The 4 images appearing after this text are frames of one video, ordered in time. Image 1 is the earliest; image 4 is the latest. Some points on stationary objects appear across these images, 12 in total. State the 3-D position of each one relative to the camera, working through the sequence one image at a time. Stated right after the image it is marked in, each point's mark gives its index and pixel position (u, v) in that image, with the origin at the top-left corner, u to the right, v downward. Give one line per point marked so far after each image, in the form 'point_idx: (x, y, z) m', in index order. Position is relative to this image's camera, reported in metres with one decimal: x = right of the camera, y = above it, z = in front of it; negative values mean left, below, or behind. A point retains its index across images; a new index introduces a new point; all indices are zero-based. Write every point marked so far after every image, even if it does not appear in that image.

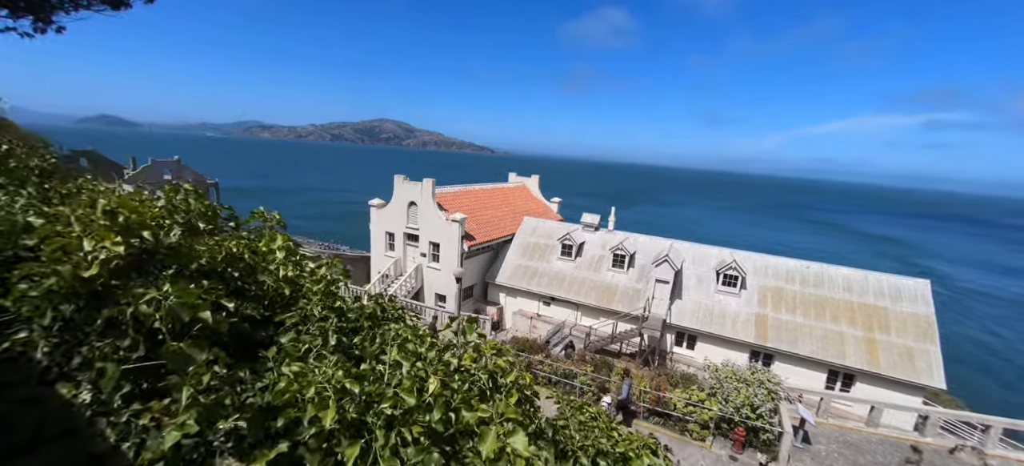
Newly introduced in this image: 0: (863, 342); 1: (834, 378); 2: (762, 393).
0: (+16.3, -5.0, +19.8) m
1: (+15.0, -6.8, +19.9) m
2: (+6.7, -4.3, +11.5) m
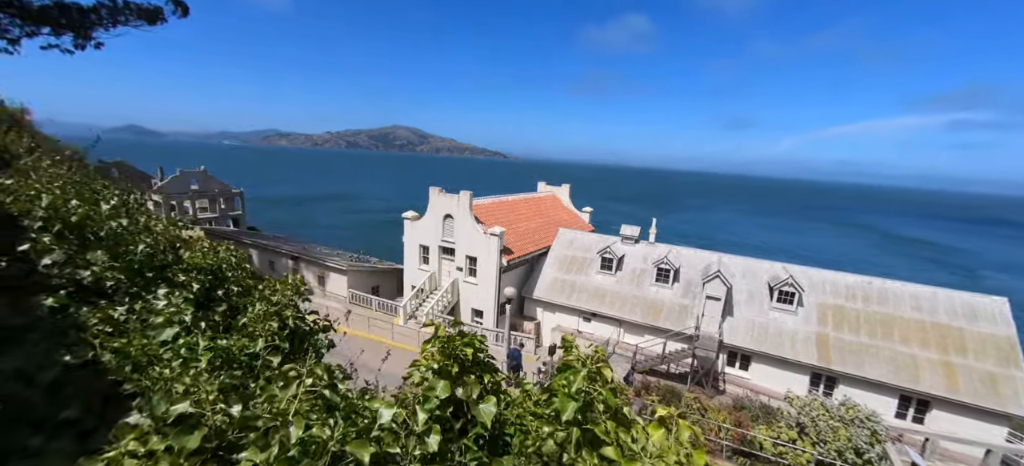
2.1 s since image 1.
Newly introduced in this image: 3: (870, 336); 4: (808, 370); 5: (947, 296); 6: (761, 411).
0: (+18.4, -5.7, +18.4) m
1: (+17.1, -7.4, +18.6) m
2: (+8.6, -4.9, +10.4) m
3: (+16.6, -4.8, +19.7) m
4: (+13.8, -6.4, +19.9) m
5: (+20.4, -2.9, +19.9) m
6: (+7.3, -5.2, +12.7) m
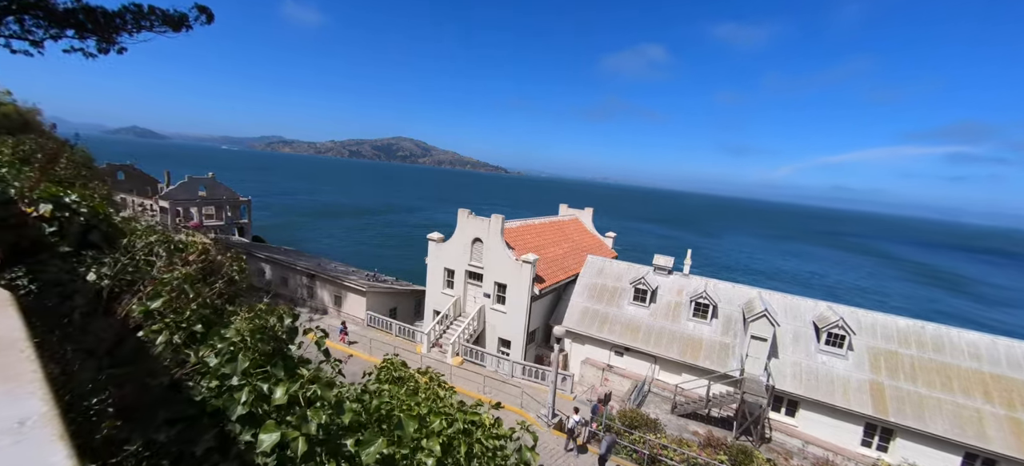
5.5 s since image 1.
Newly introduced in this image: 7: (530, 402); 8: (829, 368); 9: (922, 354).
0: (+20.0, -7.6, +17.2) m
1: (+18.7, -9.3, +17.3) m
2: (+10.2, -6.2, +9.3) m
3: (+18.2, -6.7, +18.6) m
4: (+15.3, -8.2, +18.7) m
5: (+22.0, -5.0, +18.9) m
6: (+8.9, -6.6, +11.5) m
7: (+0.8, -7.3, +18.5) m
8: (+14.8, -6.3, +19.9) m
9: (+18.8, -5.5, +19.5) m
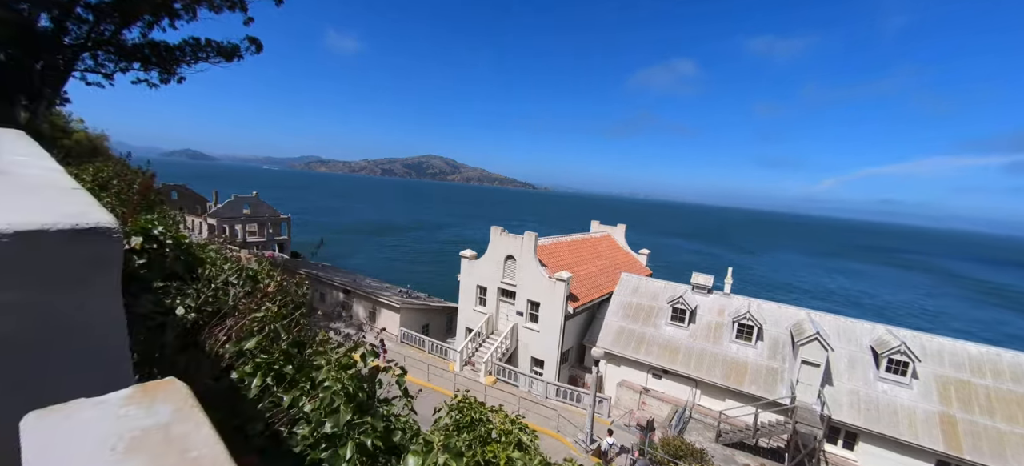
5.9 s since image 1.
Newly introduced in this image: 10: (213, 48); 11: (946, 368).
0: (+21.3, -8.3, +15.3) m
1: (+20.0, -10.0, +15.4) m
2: (+11.0, -6.6, +8.1) m
3: (+19.6, -7.4, +16.8) m
4: (+16.8, -8.9, +17.0) m
5: (+23.4, -5.7, +16.9) m
6: (+9.8, -7.0, +10.4) m
7: (+2.2, -8.1, +17.9) m
8: (+16.3, -7.1, +18.3) m
9: (+20.3, -6.3, +17.7) m
10: (-10.7, +6.6, +15.3) m
11: (+18.9, -5.8, +18.6) m
